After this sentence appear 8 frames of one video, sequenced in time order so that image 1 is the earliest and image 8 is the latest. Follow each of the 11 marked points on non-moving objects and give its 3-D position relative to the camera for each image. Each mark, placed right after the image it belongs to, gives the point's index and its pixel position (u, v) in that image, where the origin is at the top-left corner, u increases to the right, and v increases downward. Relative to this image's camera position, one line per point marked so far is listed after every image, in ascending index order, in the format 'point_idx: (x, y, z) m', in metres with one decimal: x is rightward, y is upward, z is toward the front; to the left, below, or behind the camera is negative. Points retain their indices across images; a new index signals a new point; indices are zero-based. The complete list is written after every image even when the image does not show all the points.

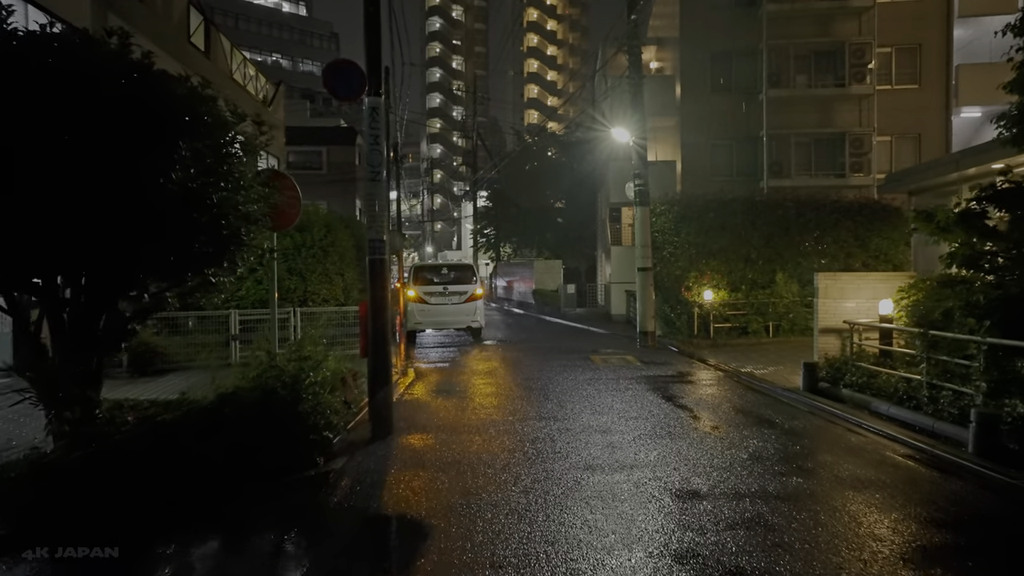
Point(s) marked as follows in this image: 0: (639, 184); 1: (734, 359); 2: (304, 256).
0: (+3.2, +2.6, +15.2) m
1: (+5.1, -1.6, +13.8) m
2: (-5.4, +0.9, +15.7) m
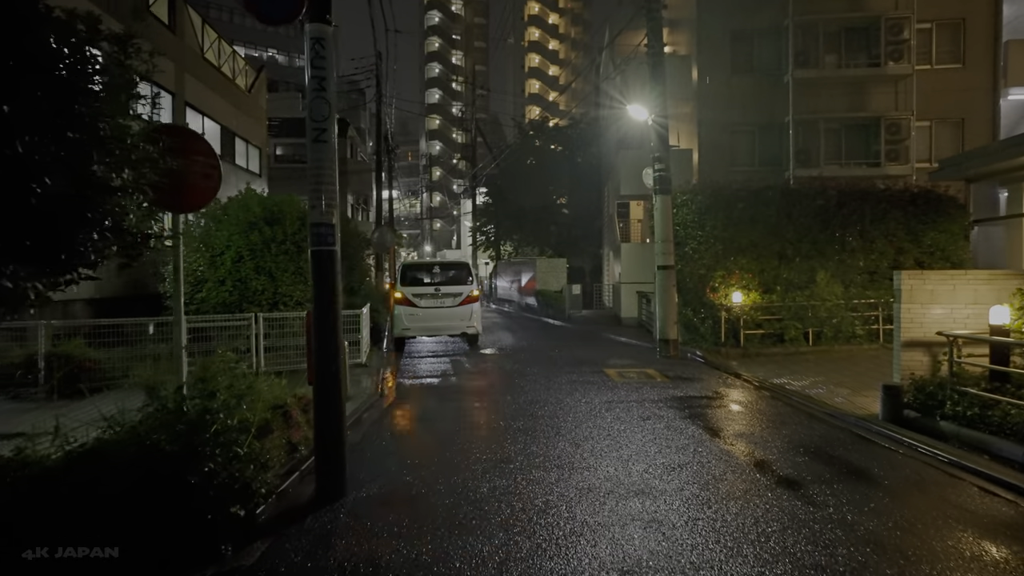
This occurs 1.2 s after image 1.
0: (+3.2, +2.6, +13.2) m
1: (+5.1, -1.6, +11.8) m
2: (-5.4, +0.9, +13.7) m
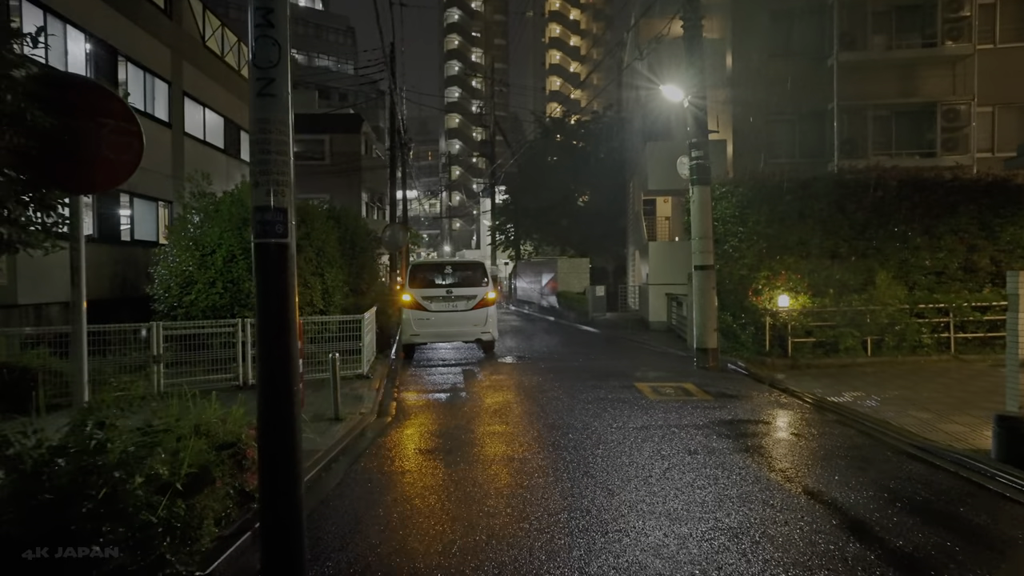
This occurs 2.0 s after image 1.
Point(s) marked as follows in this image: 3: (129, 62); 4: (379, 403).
0: (+3.6, +2.5, +11.7) m
1: (+5.4, -1.7, +10.3) m
2: (-5.1, +0.8, +12.6) m
3: (-9.1, +5.4, +14.2) m
4: (-2.1, -1.8, +9.6) m
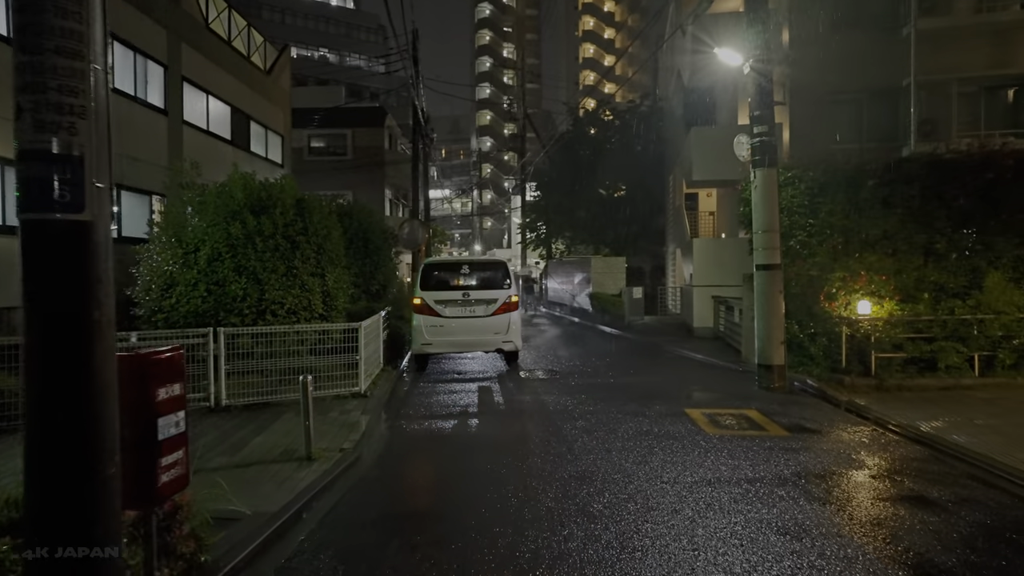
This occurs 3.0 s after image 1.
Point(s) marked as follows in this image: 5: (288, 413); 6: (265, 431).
0: (+4.0, +2.5, +9.7) m
1: (+5.7, -1.7, +8.2) m
2: (-4.6, +0.8, +11.0) m
3: (-8.5, +5.3, +12.9) m
4: (-1.9, -1.9, +8.0) m
5: (-3.2, -1.8, +8.4) m
6: (-3.1, -1.8, +7.4) m
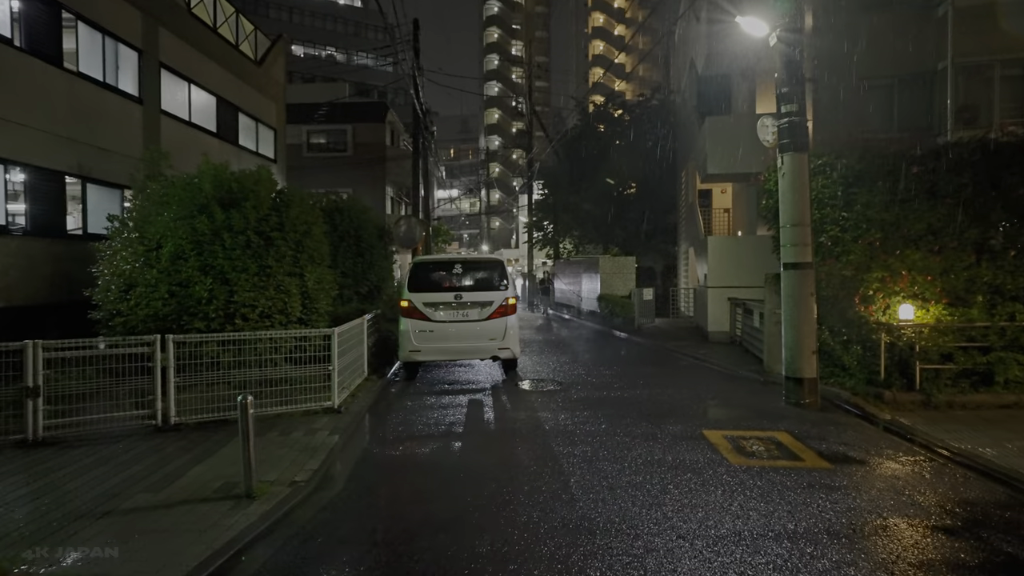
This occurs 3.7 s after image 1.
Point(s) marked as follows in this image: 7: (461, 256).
0: (+3.9, +2.5, +8.5) m
1: (+5.6, -1.8, +7.0) m
2: (-4.7, +0.8, +10.0) m
3: (-8.6, +5.3, +11.9) m
4: (-2.0, -1.9, +6.8) m
5: (-3.3, -1.8, +7.4) m
6: (-3.2, -1.8, +6.3) m
7: (-1.0, +0.6, +11.6) m
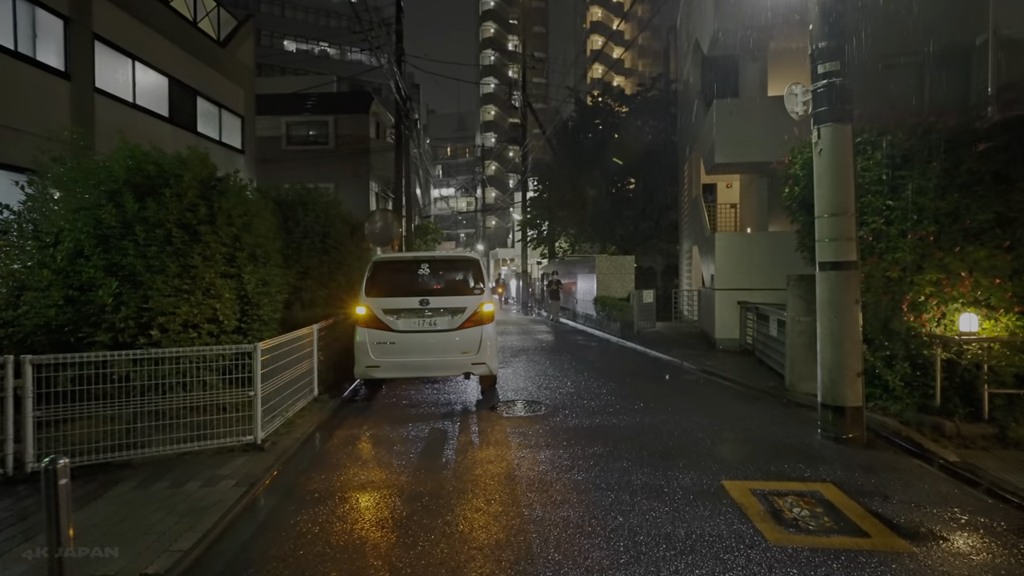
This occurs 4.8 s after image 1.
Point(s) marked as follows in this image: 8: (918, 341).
0: (+3.5, +2.4, +6.8) m
1: (+5.3, -1.8, +5.2) m
2: (-5.0, +0.7, +8.2) m
3: (-8.9, +5.2, +10.2) m
4: (-2.4, -2.0, +5.1) m
5: (-3.6, -1.8, +5.6) m
6: (-3.5, -1.9, +4.6) m
7: (-1.4, +0.5, +9.9) m
8: (+5.0, -0.7, +7.3) m
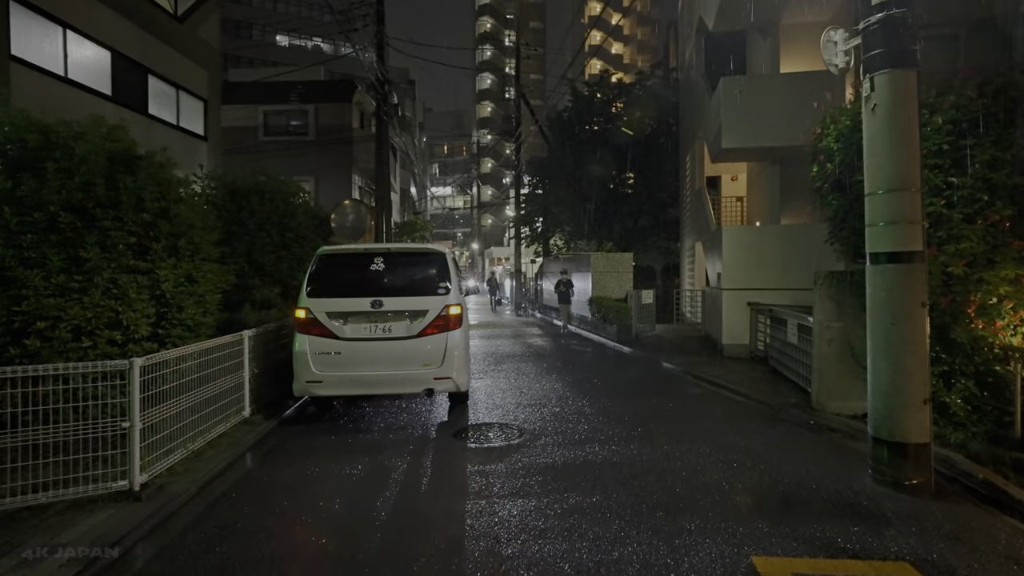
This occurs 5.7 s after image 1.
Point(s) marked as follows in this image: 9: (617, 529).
0: (+3.1, +2.4, +5.2) m
1: (+4.9, -1.8, +3.6) m
2: (-5.4, +0.7, +6.6) m
3: (-9.3, +5.3, +8.5) m
4: (-2.7, -2.0, +3.5) m
5: (-4.0, -1.8, +4.0) m
6: (-3.9, -1.8, +3.0) m
7: (-1.7, +0.6, +8.2) m
8: (+4.6, -0.7, +5.6) m
9: (+0.8, -1.8, +4.5) m
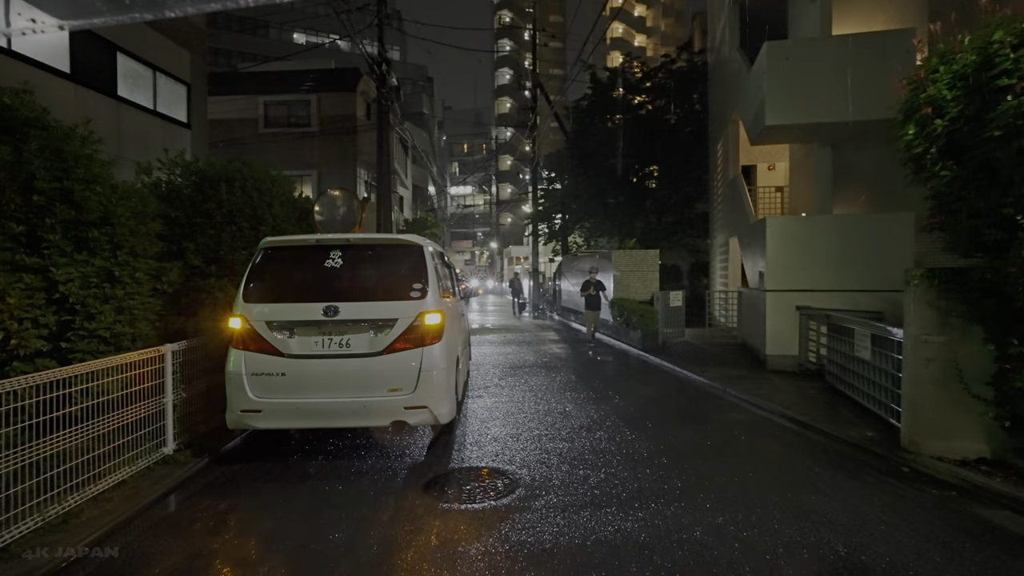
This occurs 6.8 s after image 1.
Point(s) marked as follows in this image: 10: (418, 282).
0: (+3.0, +2.4, +3.2) m
1: (+4.7, -1.8, +1.6) m
2: (-5.5, +0.7, +4.9) m
3: (-9.3, +5.2, +7.0) m
4: (-2.9, -2.0, +1.7) m
5: (-4.2, -1.9, +2.3) m
6: (-4.2, -1.9, +1.3) m
7: (-1.8, +0.5, +6.4) m
8: (+4.4, -0.7, +3.6) m
9: (+0.6, -1.8, +2.6) m
10: (-1.0, +0.1, +6.4) m
